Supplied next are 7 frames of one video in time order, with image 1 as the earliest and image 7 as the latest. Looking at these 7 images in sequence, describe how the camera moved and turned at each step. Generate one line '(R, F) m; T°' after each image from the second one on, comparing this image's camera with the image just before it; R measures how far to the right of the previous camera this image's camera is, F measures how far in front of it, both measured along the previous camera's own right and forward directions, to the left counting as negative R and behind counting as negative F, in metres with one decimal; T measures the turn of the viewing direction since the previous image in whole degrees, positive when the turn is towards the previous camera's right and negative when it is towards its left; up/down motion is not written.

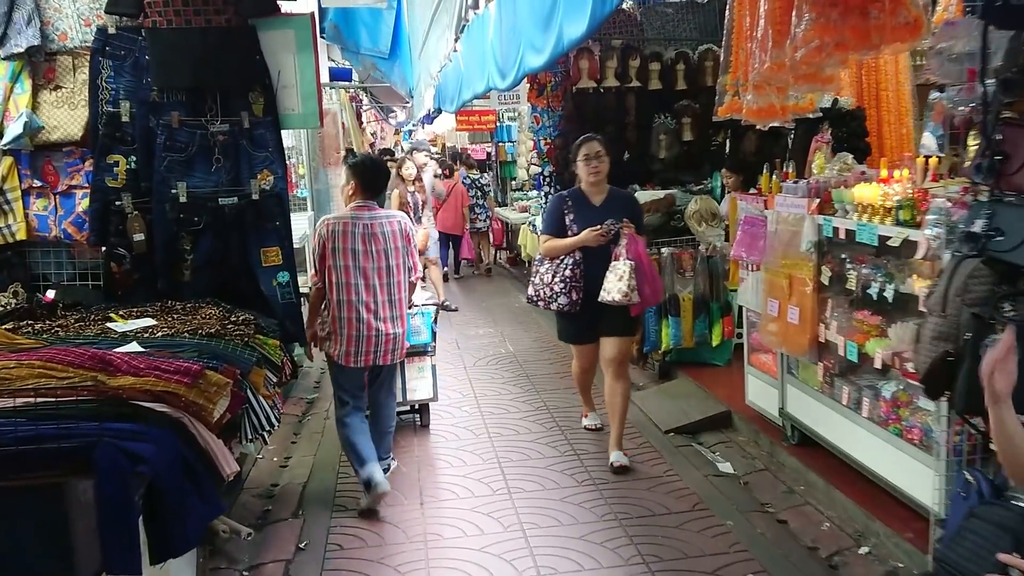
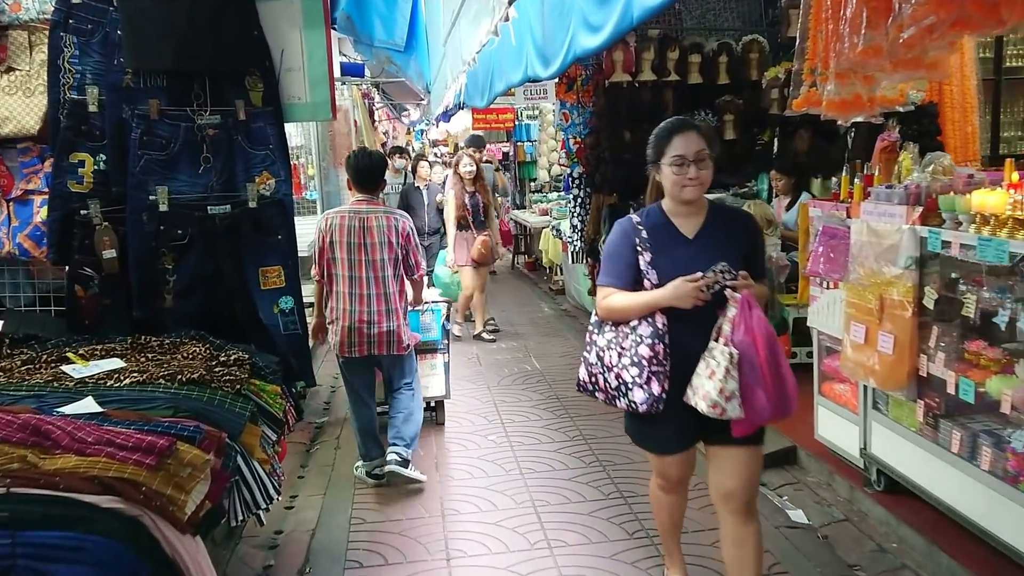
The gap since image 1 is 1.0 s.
(-0.1, +0.5) m; -1°
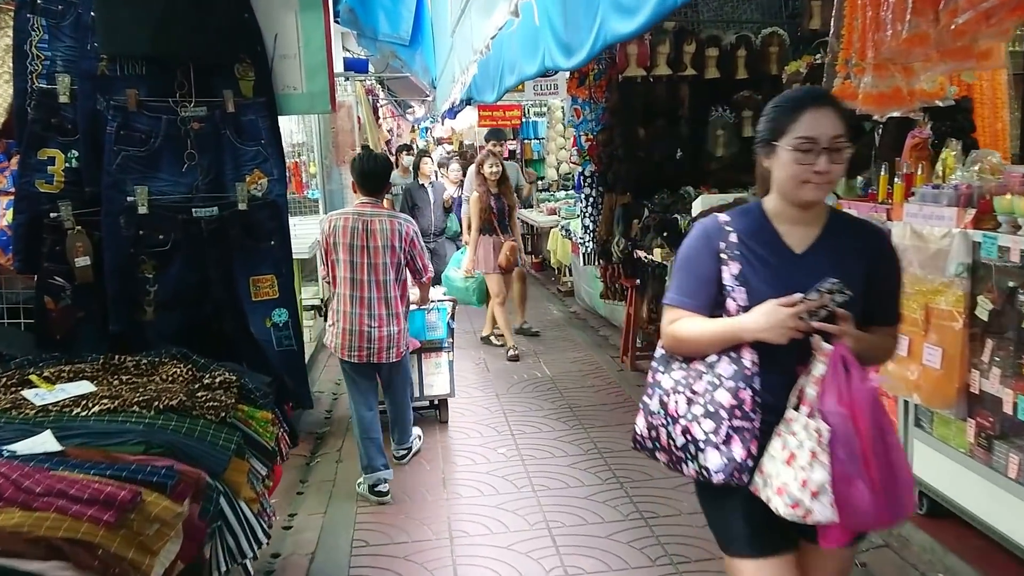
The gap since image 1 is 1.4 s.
(0.0, +0.2) m; 0°
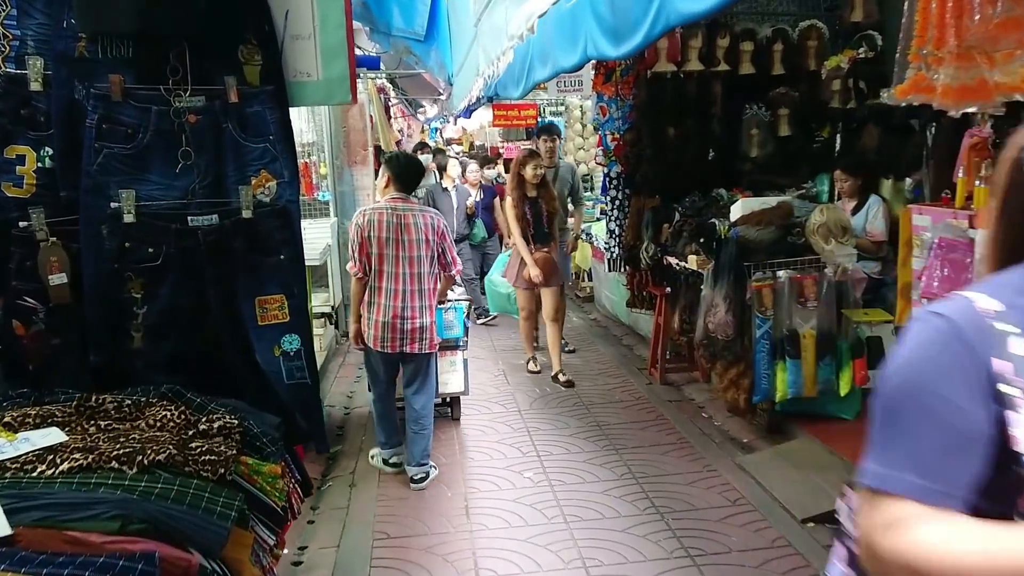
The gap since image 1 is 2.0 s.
(-0.1, +0.3) m; 0°
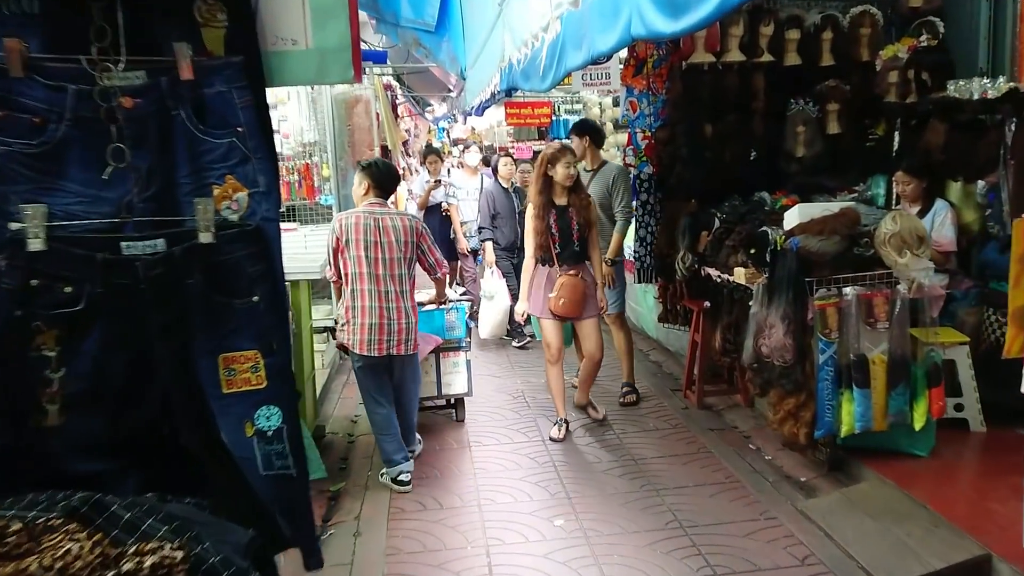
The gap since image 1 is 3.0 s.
(-0.1, +0.5) m; 0°
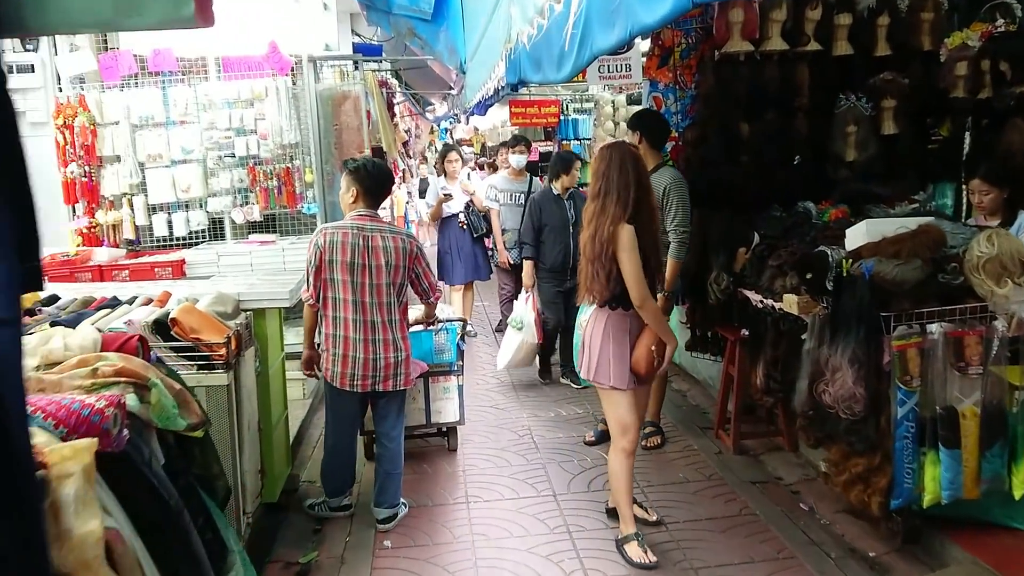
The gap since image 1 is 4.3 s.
(0.0, +0.7) m; 0°
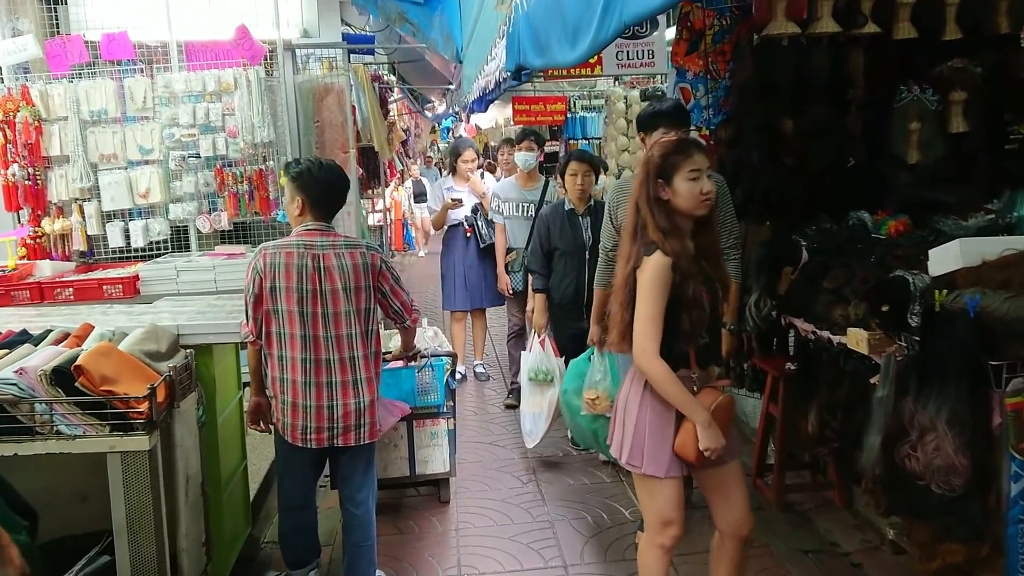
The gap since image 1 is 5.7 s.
(0.0, +0.7) m; 0°
